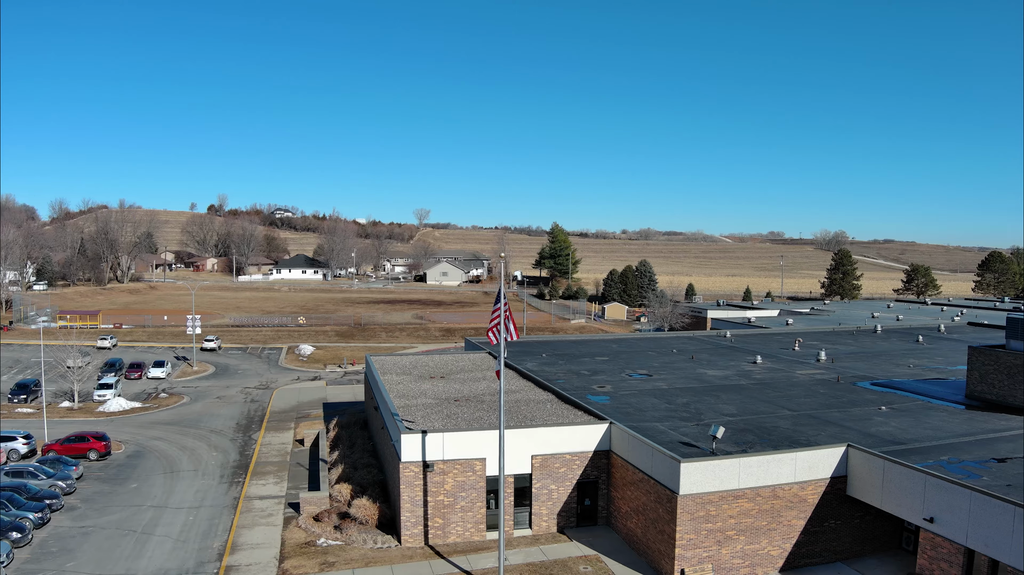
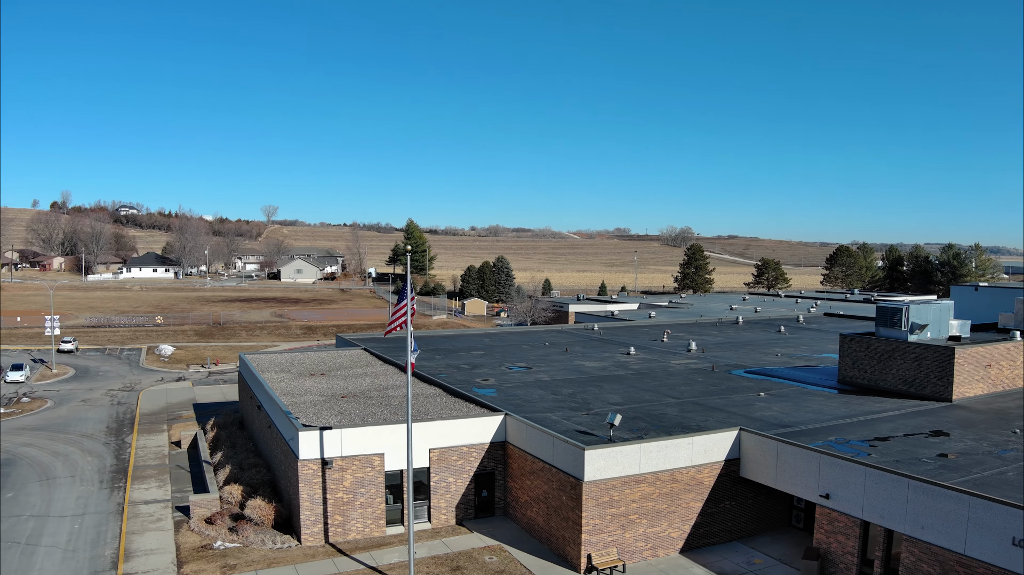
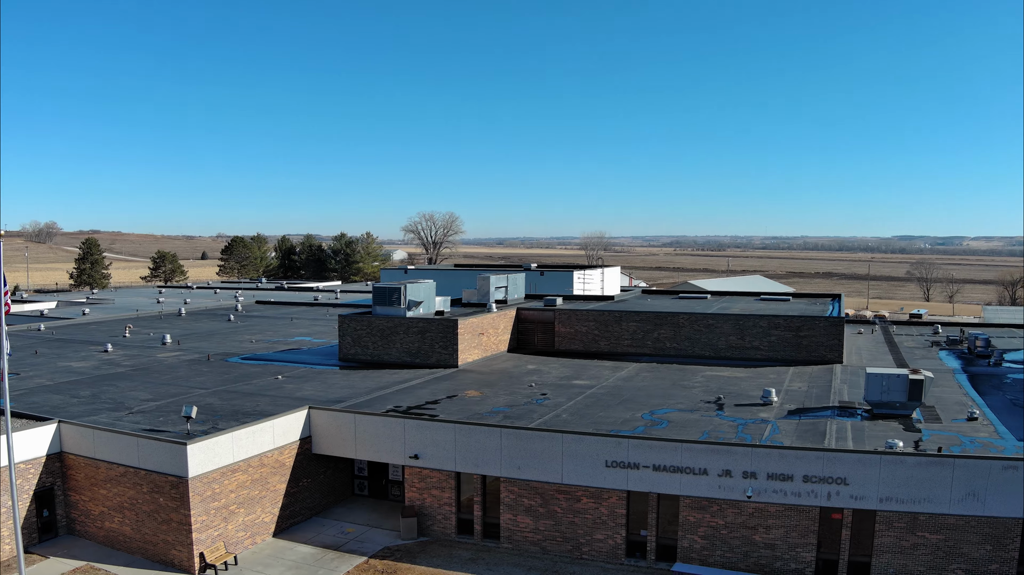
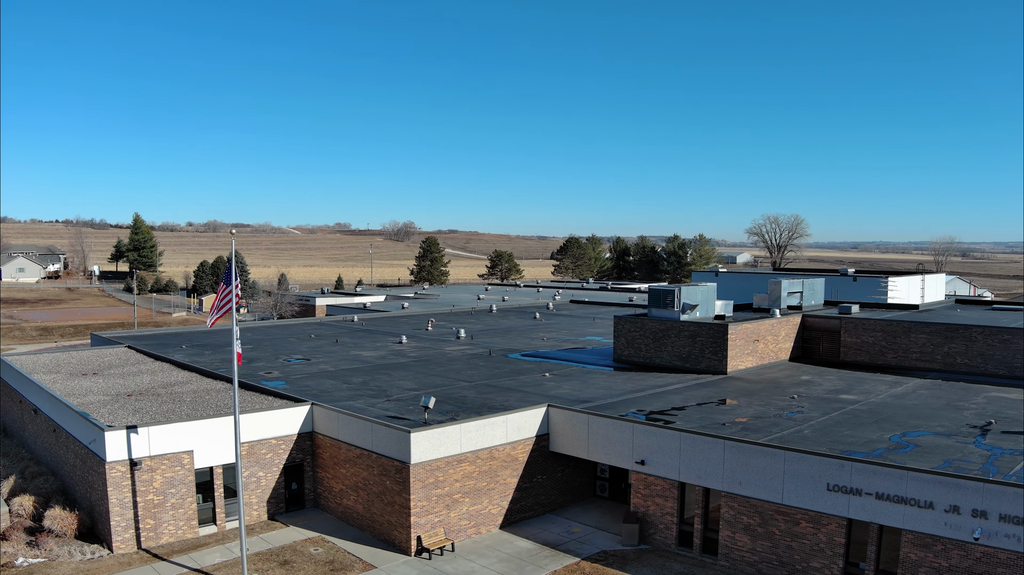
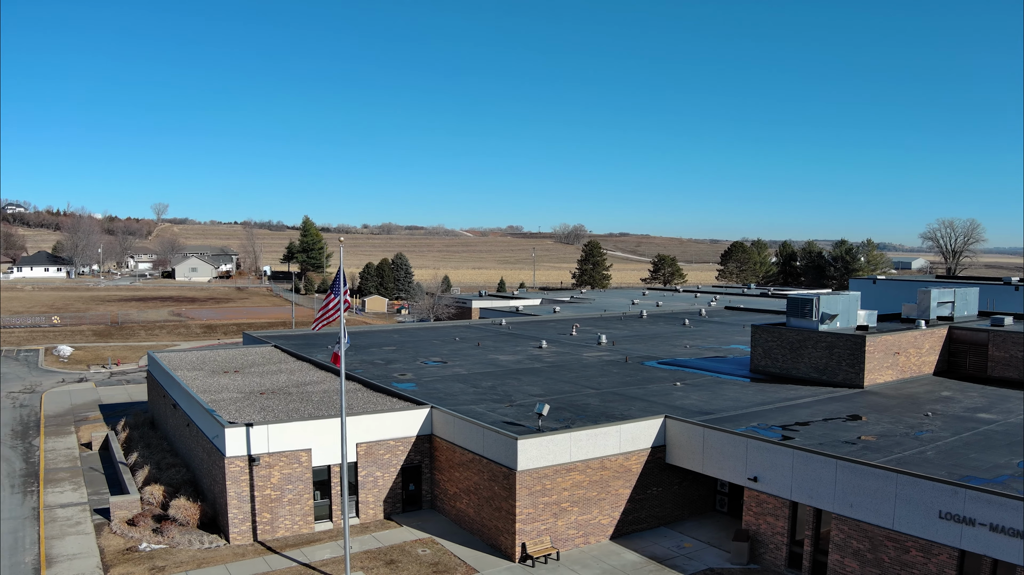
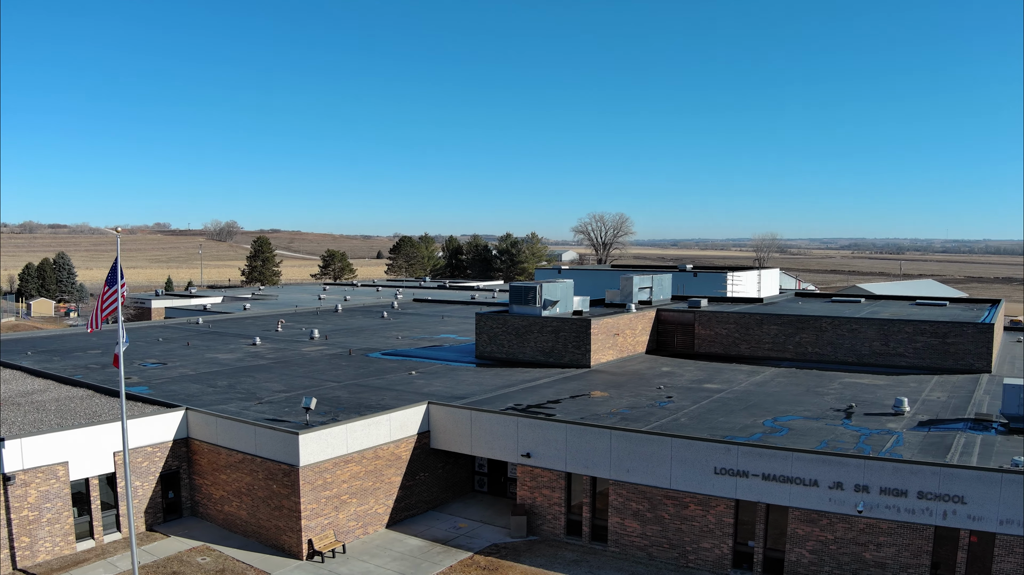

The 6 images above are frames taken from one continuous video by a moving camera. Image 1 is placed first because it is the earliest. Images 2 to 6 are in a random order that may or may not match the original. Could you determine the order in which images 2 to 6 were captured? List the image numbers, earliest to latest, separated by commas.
2, 5, 4, 6, 3
